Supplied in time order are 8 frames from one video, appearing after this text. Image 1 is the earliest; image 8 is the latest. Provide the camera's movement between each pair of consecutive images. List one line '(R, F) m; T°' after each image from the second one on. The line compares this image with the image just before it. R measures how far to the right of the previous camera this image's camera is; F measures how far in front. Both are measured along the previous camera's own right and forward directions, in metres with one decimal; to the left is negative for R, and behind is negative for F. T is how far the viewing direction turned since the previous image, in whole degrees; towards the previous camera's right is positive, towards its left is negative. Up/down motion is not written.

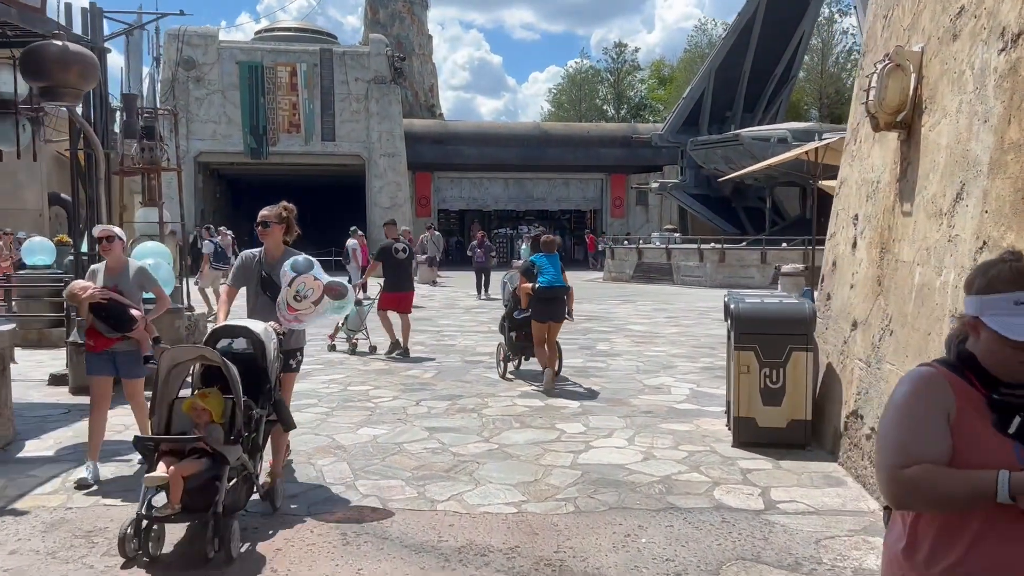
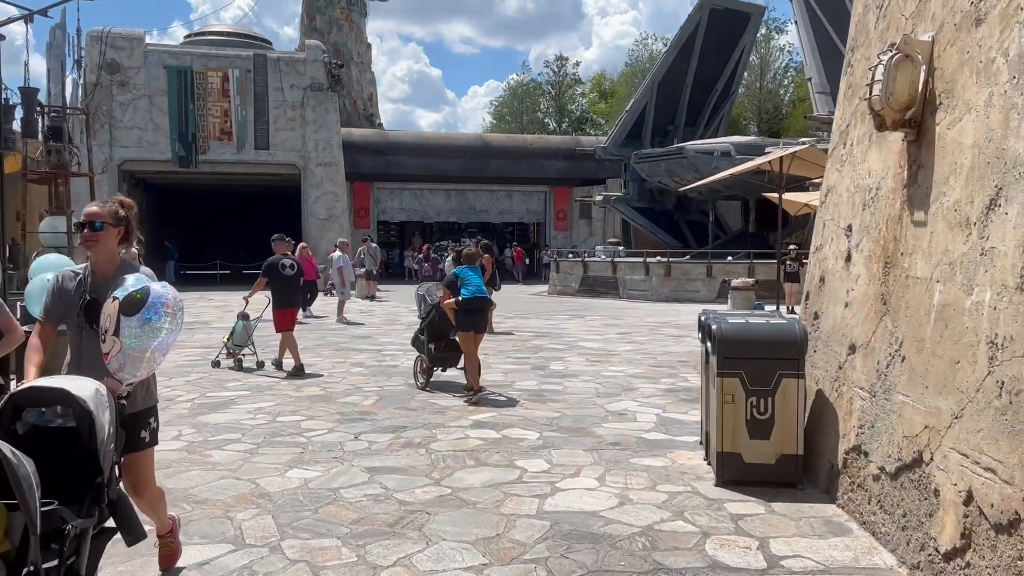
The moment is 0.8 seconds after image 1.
(-0.1, +0.7) m; +4°
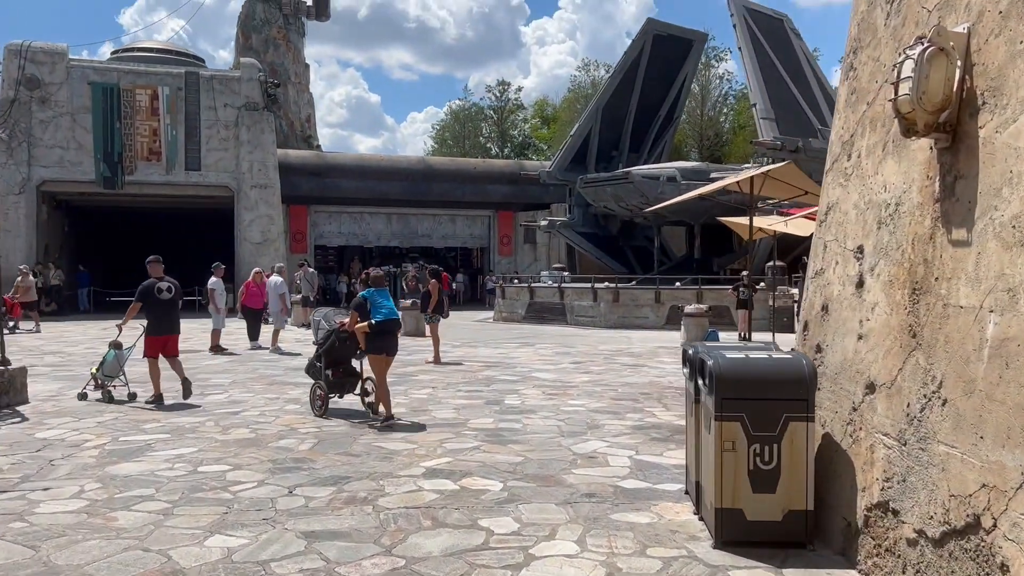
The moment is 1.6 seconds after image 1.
(-0.1, +0.8) m; +4°
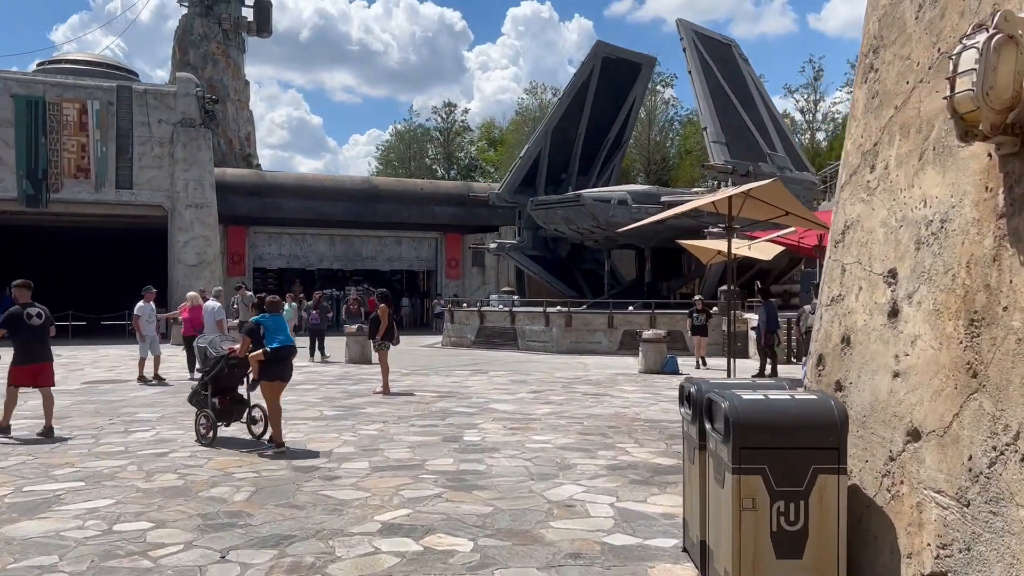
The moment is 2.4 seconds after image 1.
(-0.2, +0.7) m; +4°
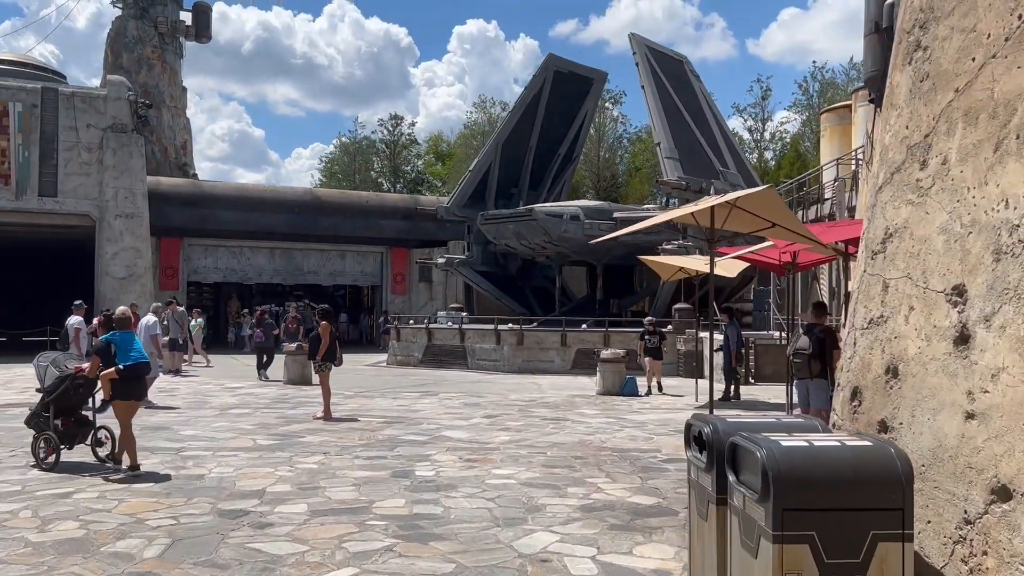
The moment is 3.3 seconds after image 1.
(-0.1, +0.9) m; +4°
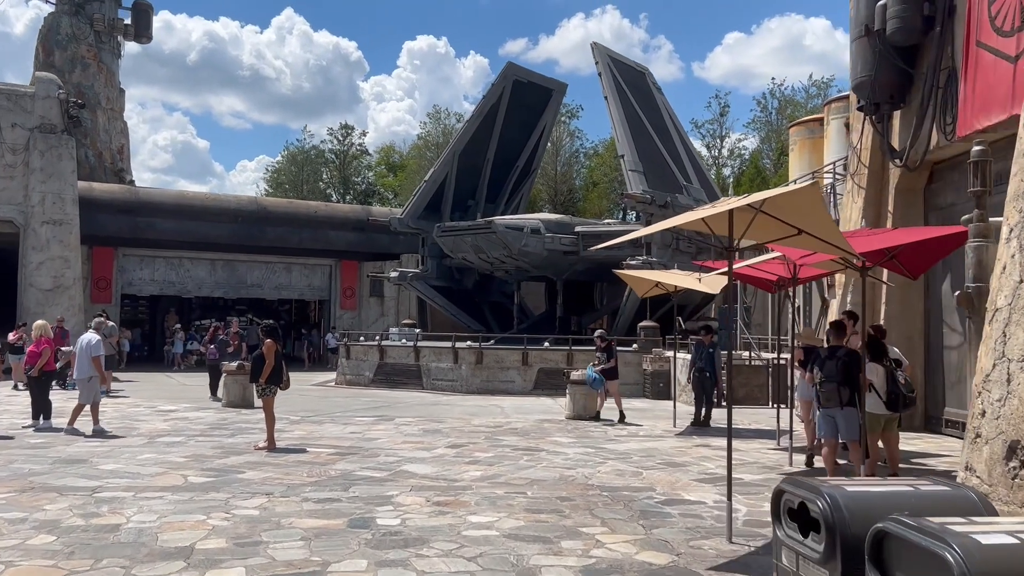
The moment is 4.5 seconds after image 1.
(-0.3, +1.2) m; +4°
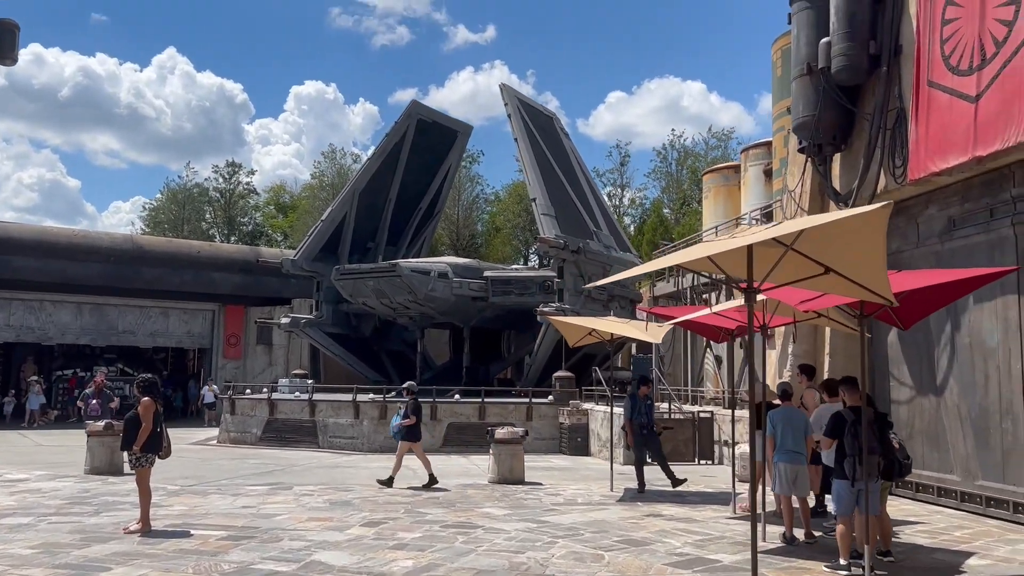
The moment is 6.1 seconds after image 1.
(-0.5, +1.4) m; +8°
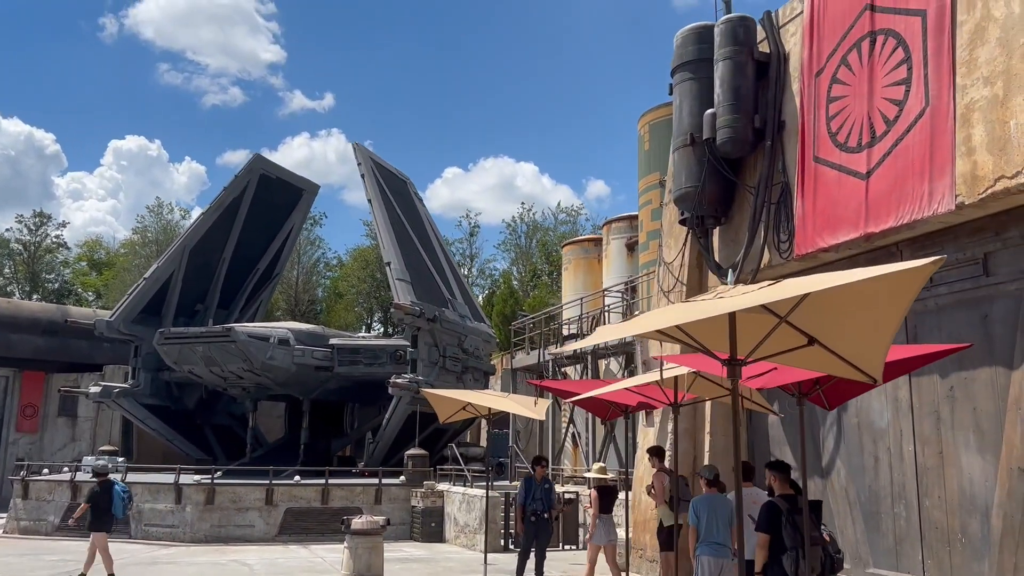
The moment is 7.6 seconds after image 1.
(-0.5, +1.2) m; +11°
